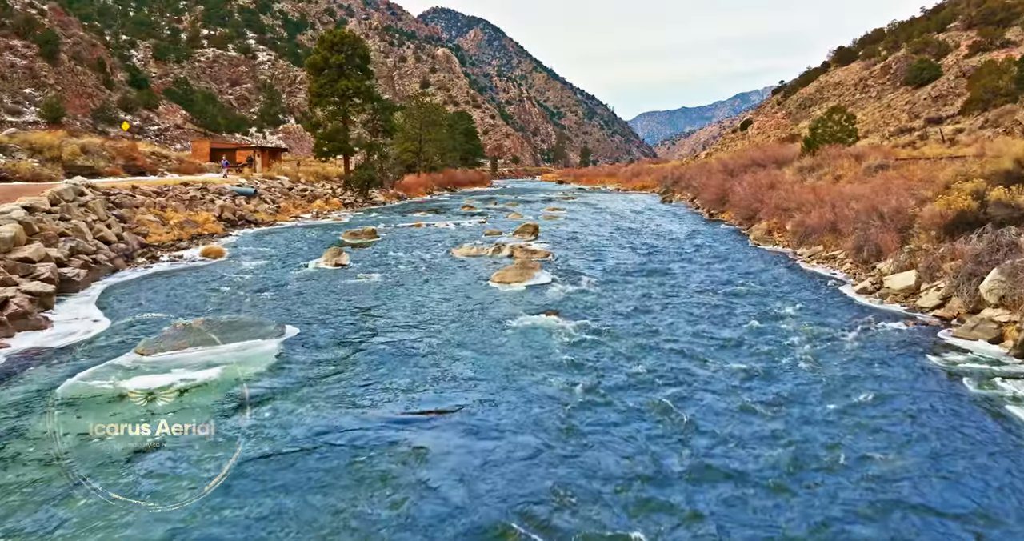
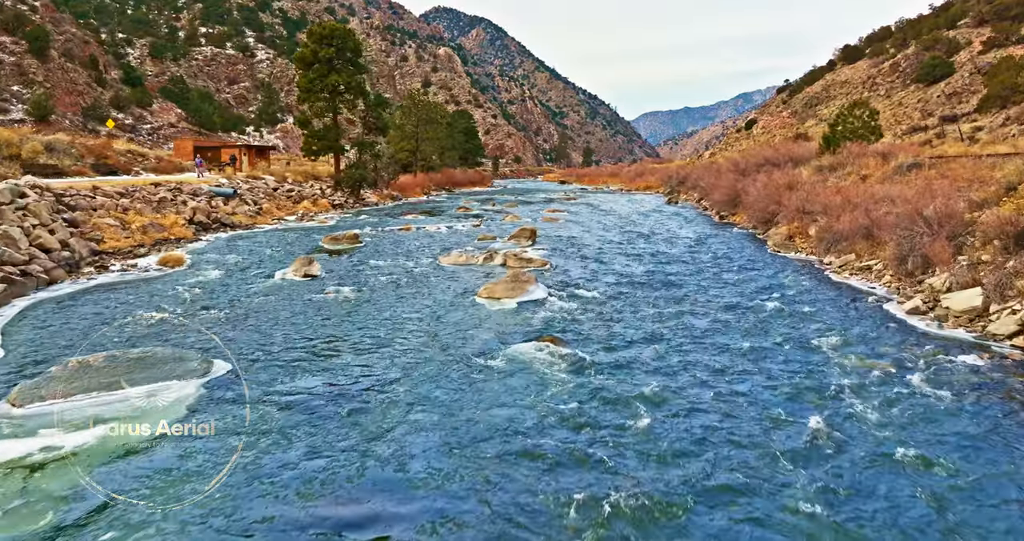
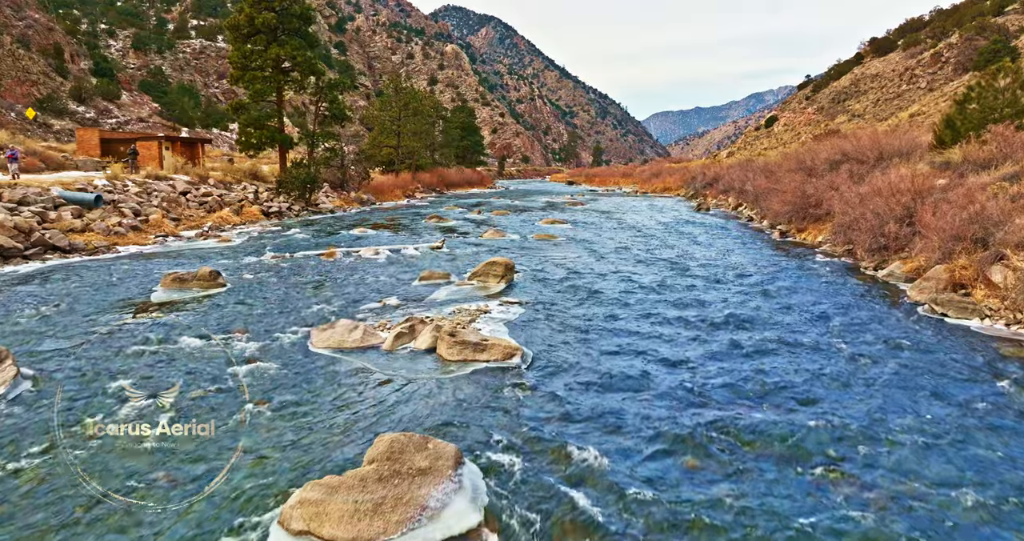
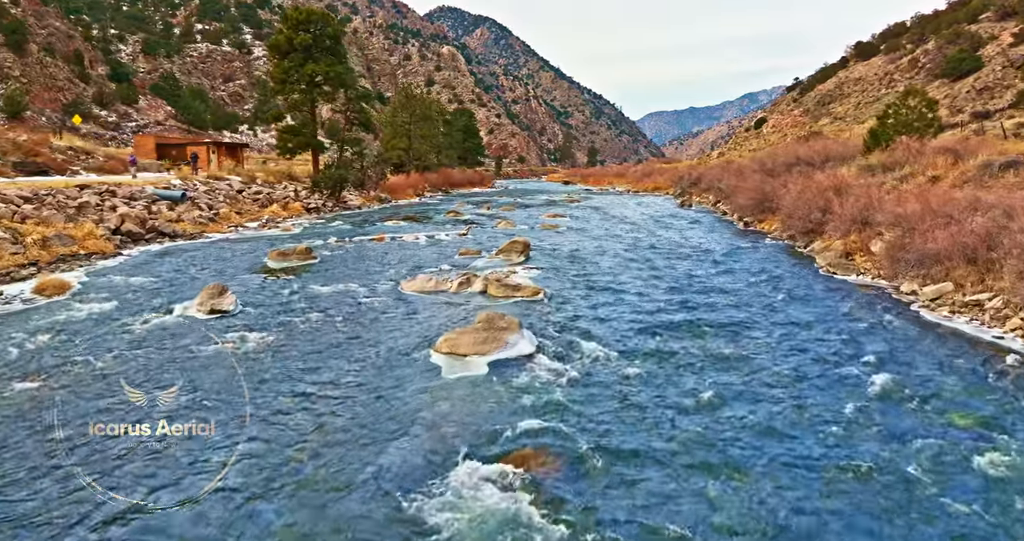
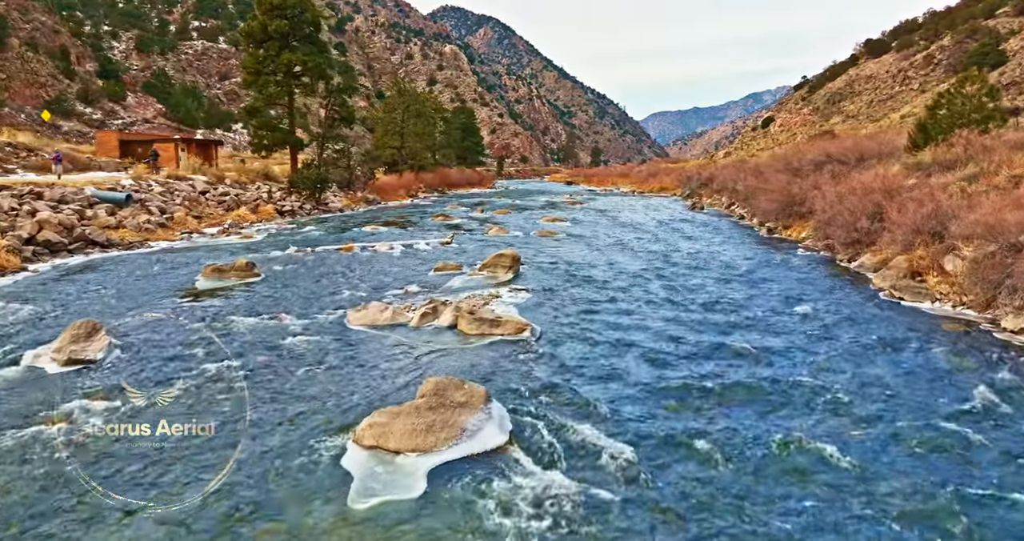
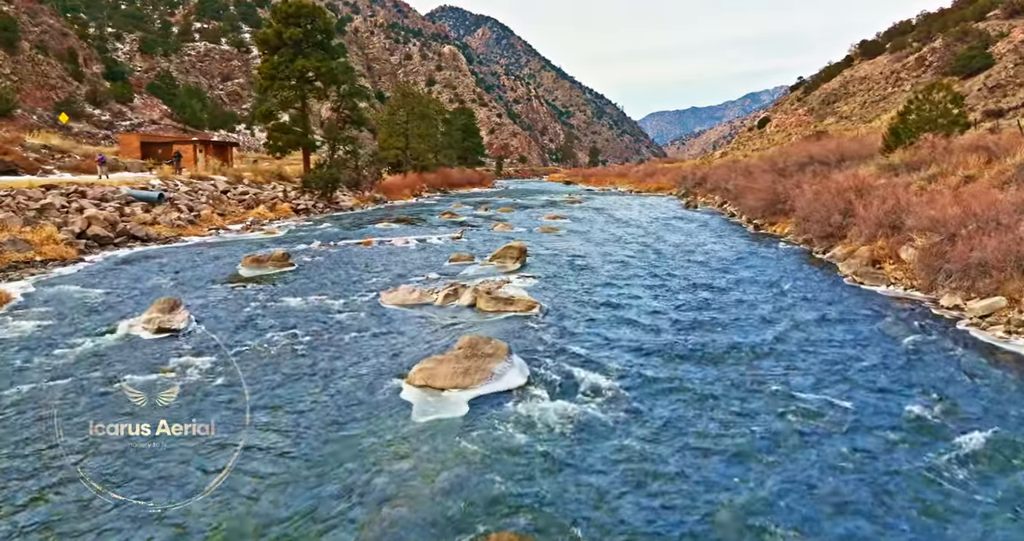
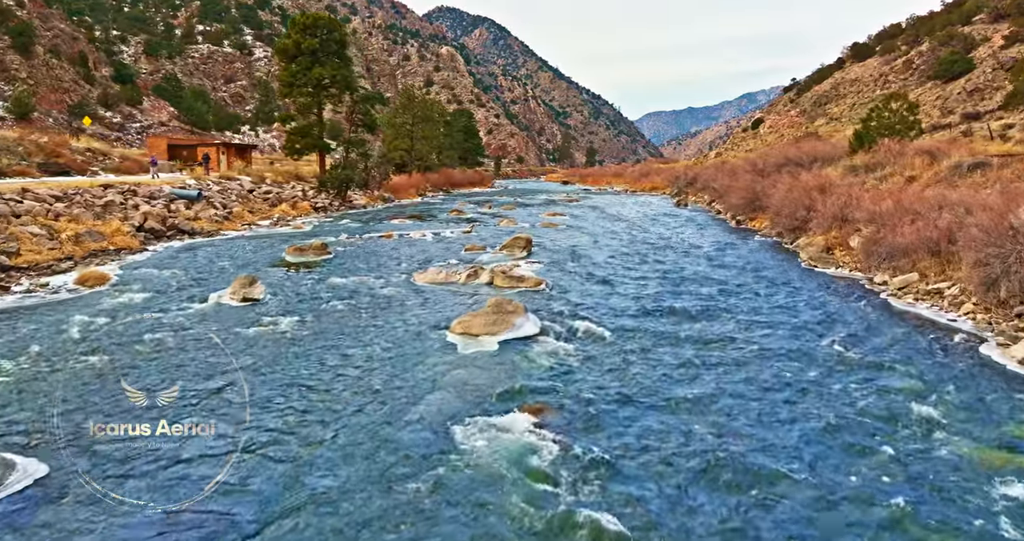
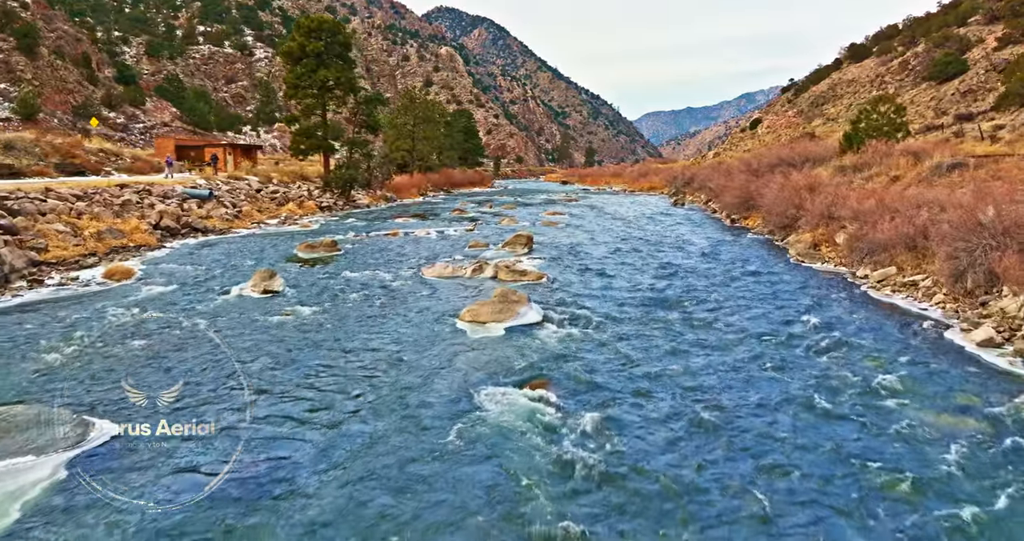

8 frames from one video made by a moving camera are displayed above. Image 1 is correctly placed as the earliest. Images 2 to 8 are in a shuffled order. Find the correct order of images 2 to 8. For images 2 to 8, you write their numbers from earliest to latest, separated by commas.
2, 8, 7, 4, 6, 5, 3
